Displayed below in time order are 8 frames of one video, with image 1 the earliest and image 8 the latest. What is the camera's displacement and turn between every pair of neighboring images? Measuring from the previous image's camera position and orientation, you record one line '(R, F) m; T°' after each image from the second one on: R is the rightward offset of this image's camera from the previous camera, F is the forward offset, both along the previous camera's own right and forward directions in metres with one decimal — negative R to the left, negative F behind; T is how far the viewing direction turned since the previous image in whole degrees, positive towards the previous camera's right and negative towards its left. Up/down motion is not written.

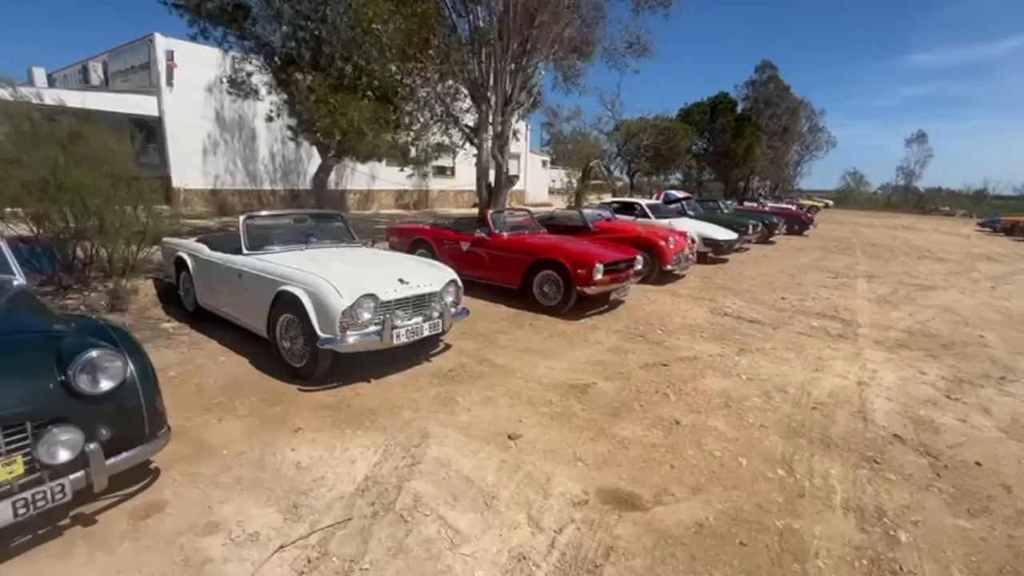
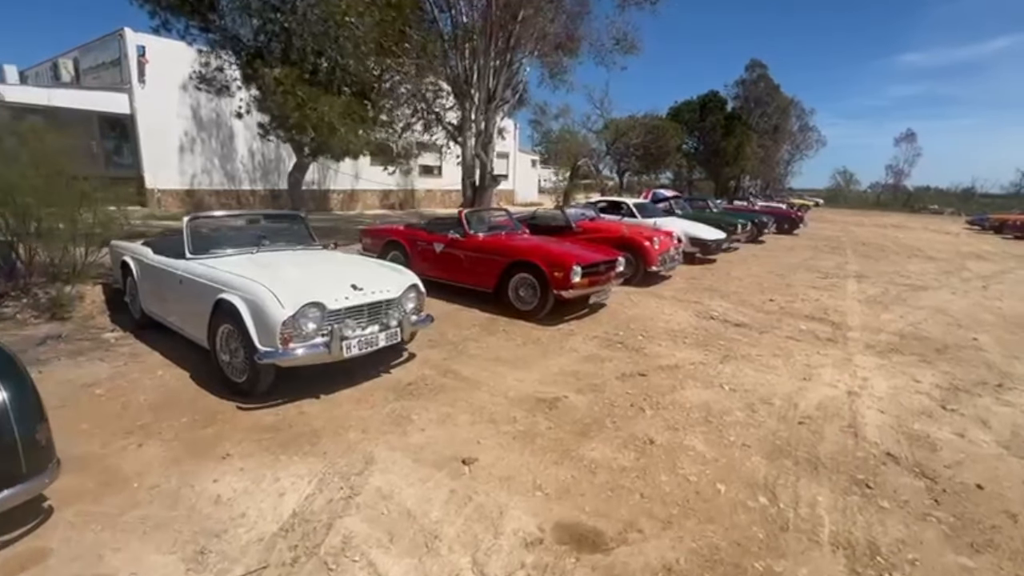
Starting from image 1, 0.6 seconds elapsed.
(+0.3, +0.4) m; +1°
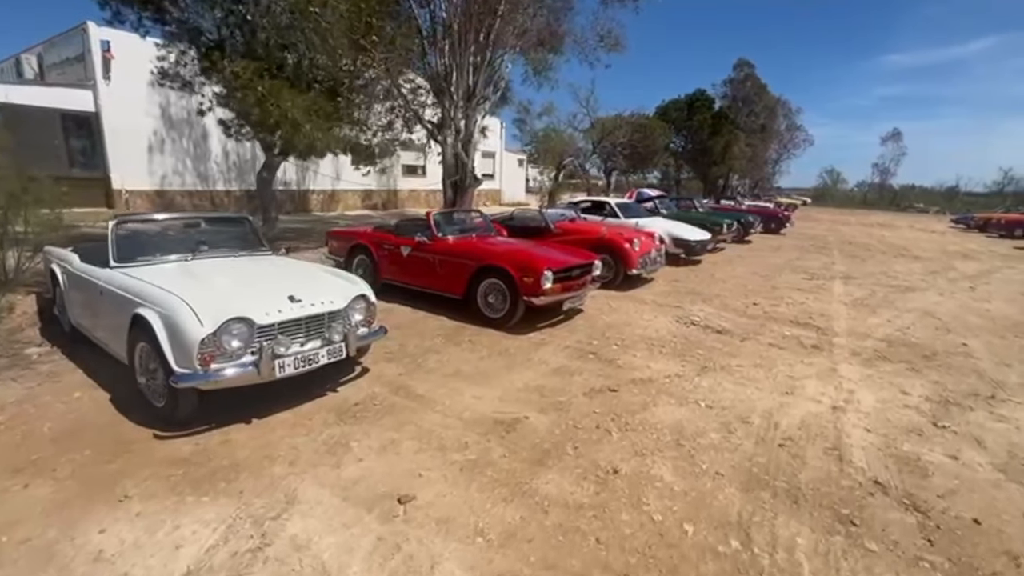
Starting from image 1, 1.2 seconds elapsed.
(+0.3, +0.4) m; +1°
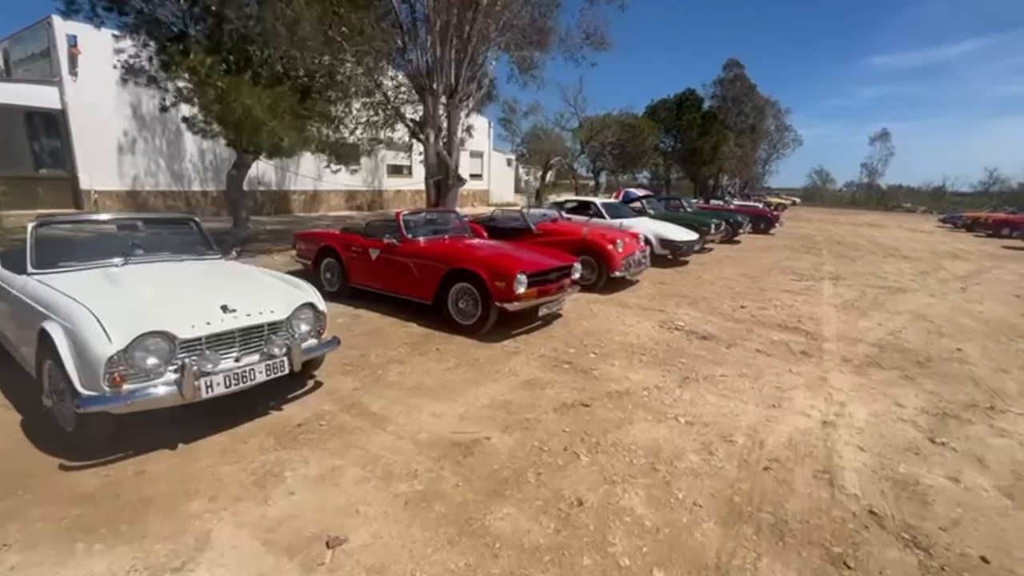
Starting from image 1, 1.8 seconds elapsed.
(+0.3, +0.4) m; +1°
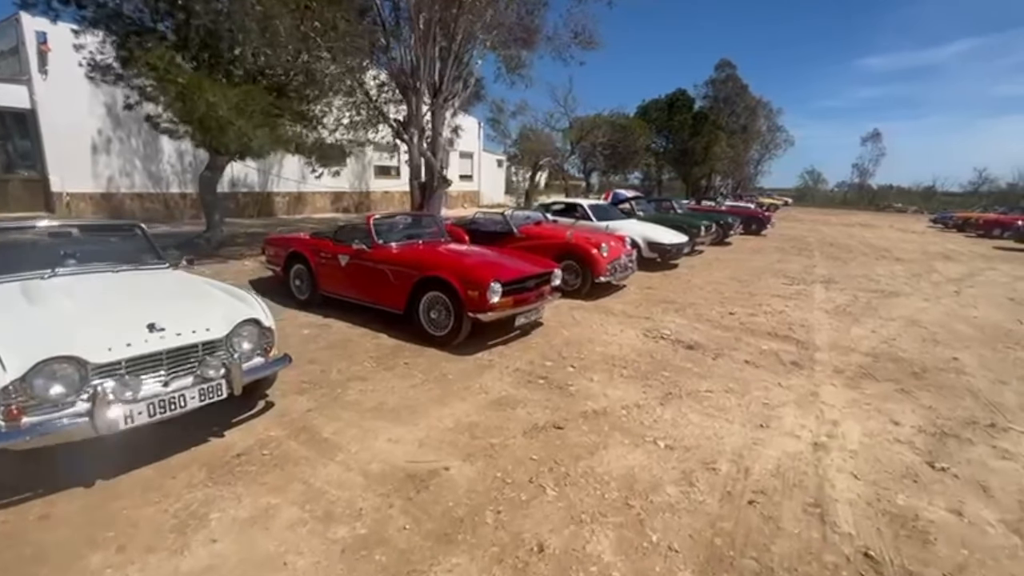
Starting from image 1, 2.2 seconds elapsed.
(+0.2, +0.3) m; +1°
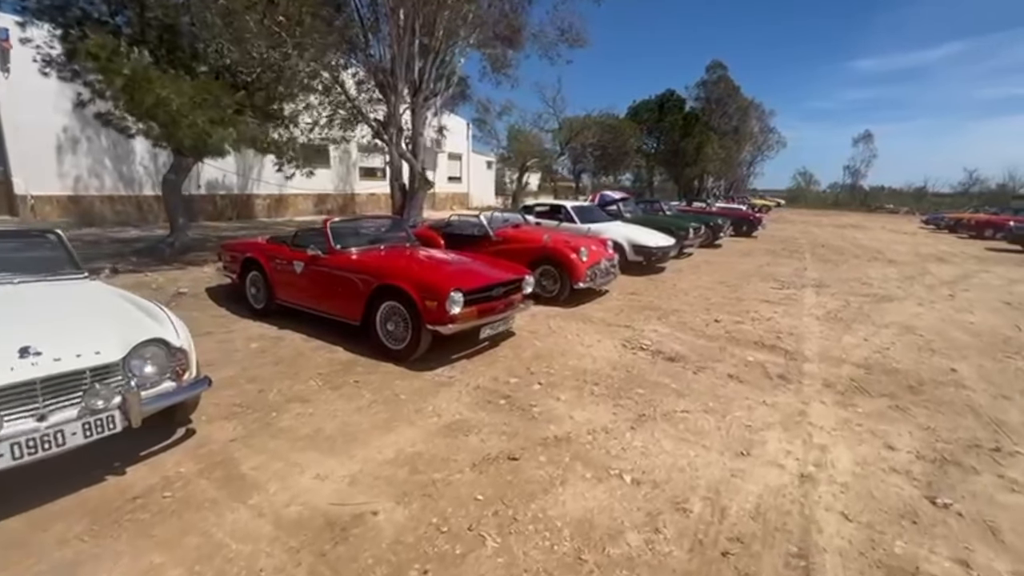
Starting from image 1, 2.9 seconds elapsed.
(+0.3, +0.4) m; +1°
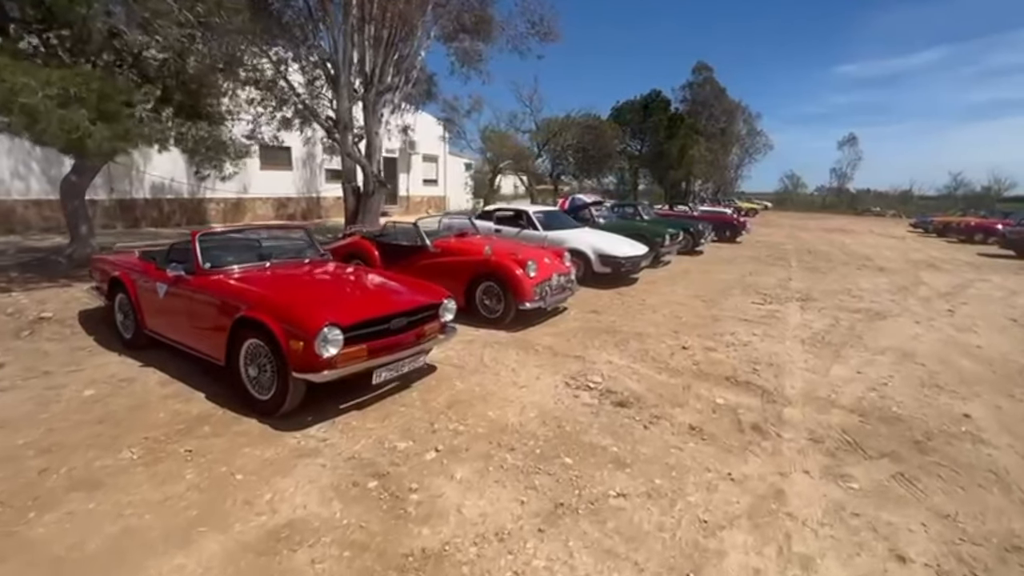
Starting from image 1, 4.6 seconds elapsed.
(+0.8, +1.1) m; +1°
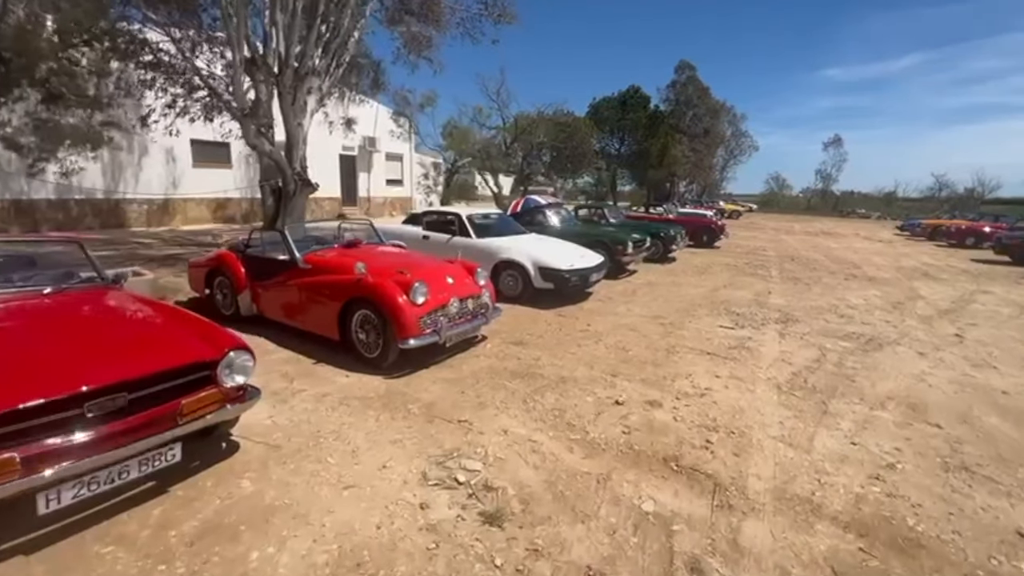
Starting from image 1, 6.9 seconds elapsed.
(+1.1, +1.6) m; +1°
